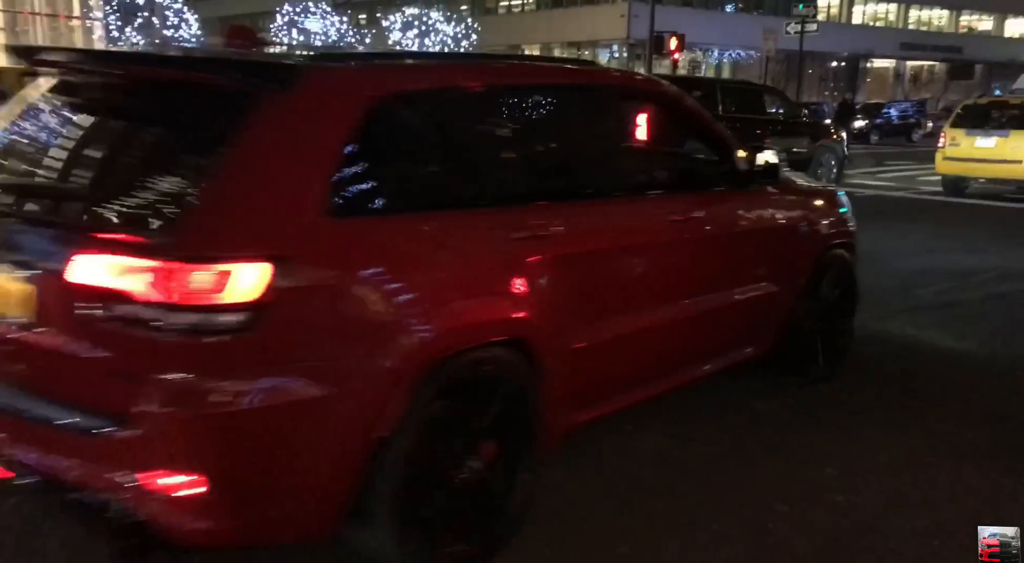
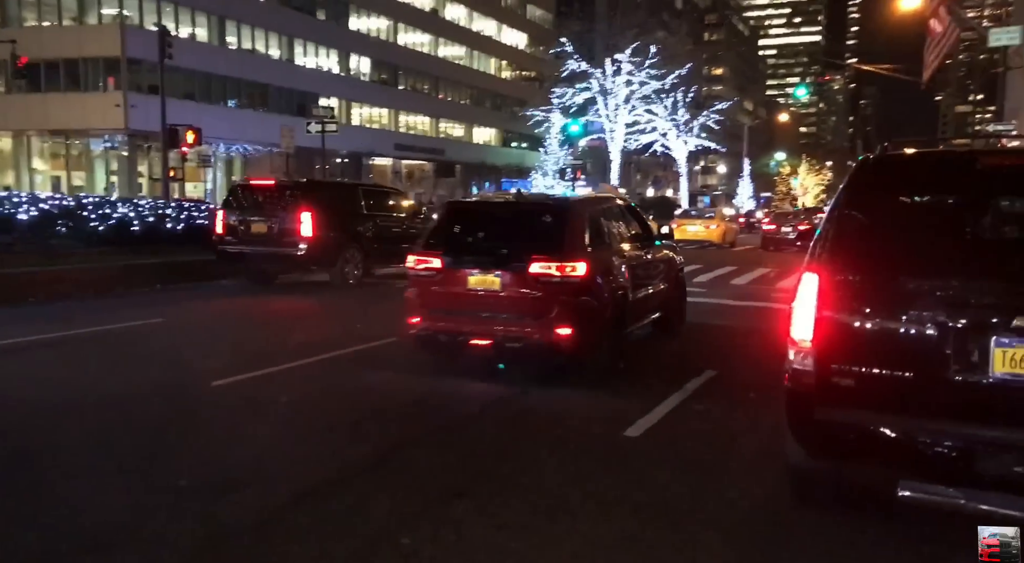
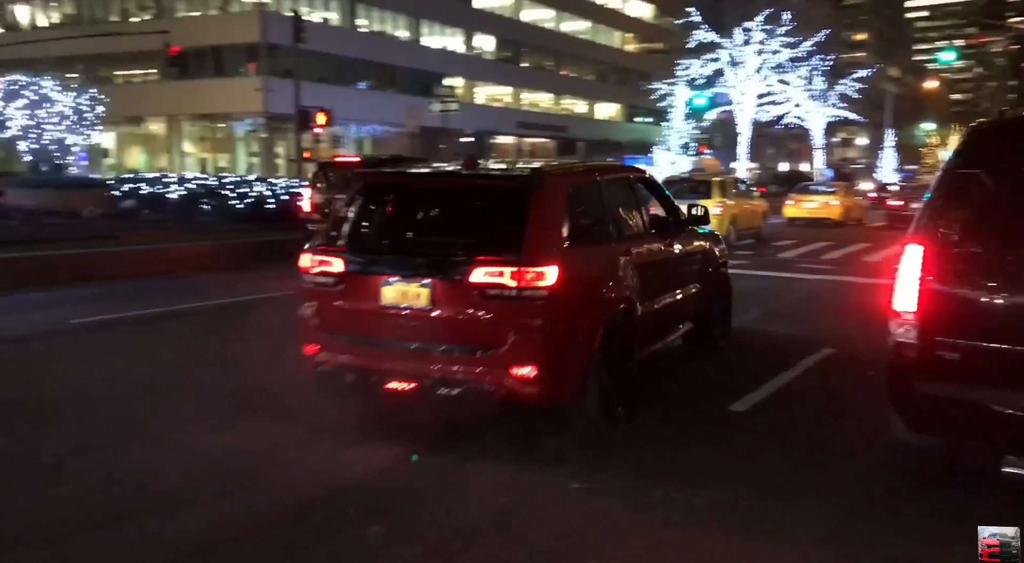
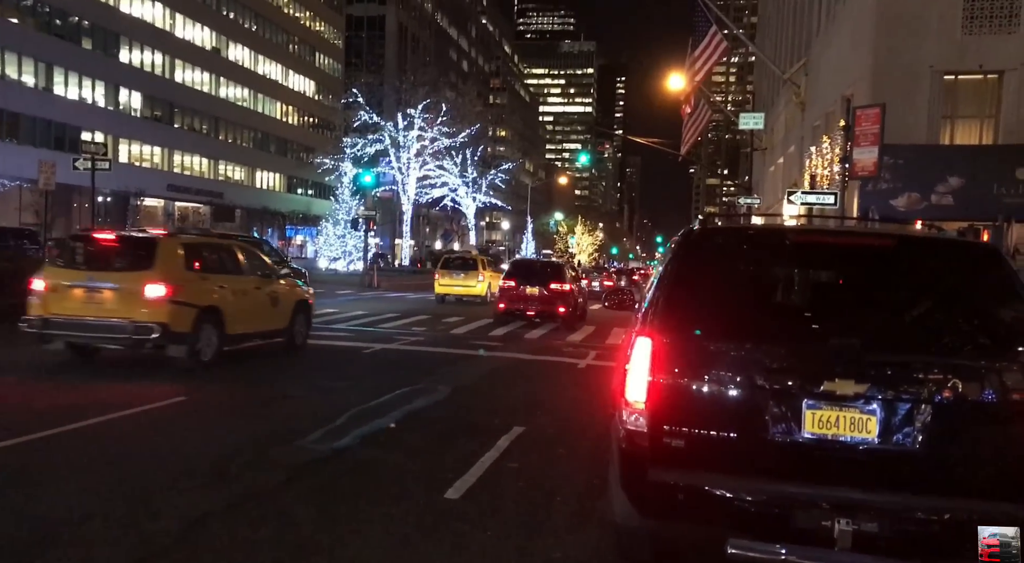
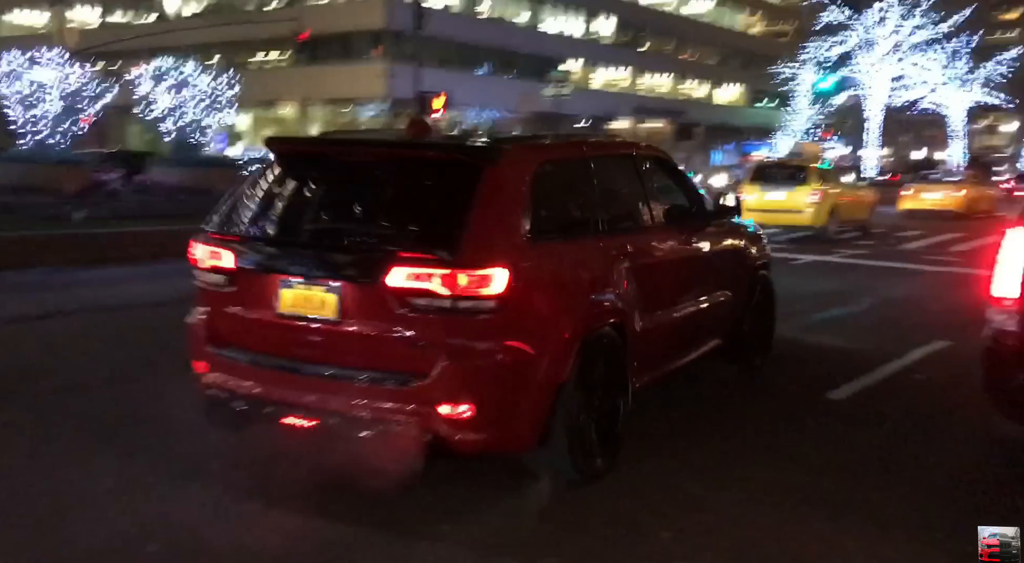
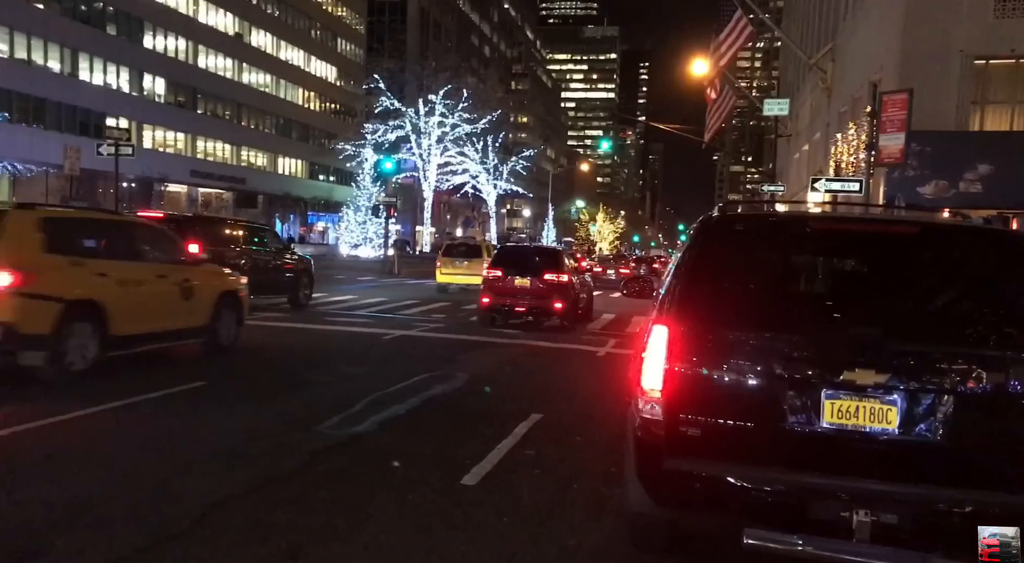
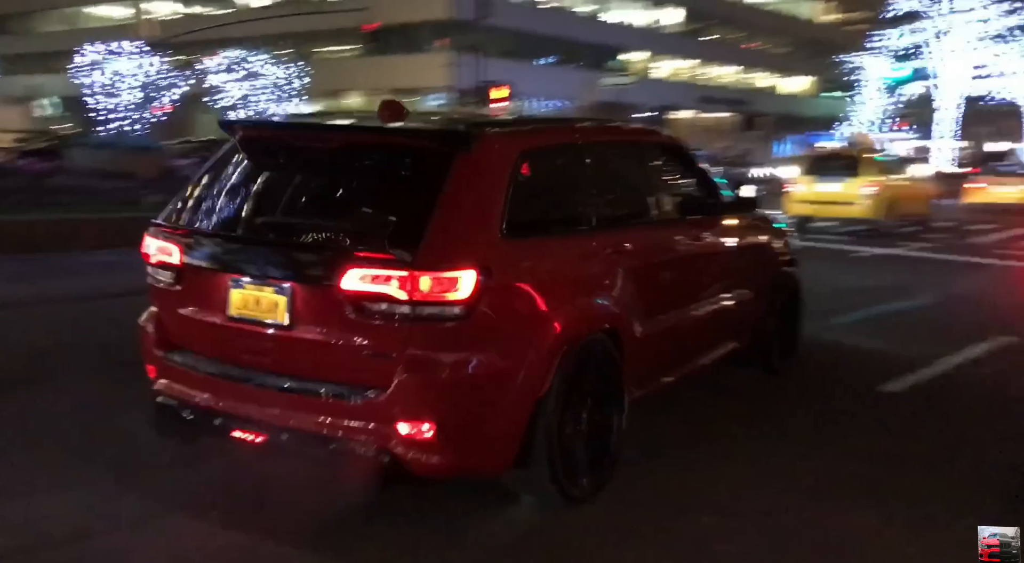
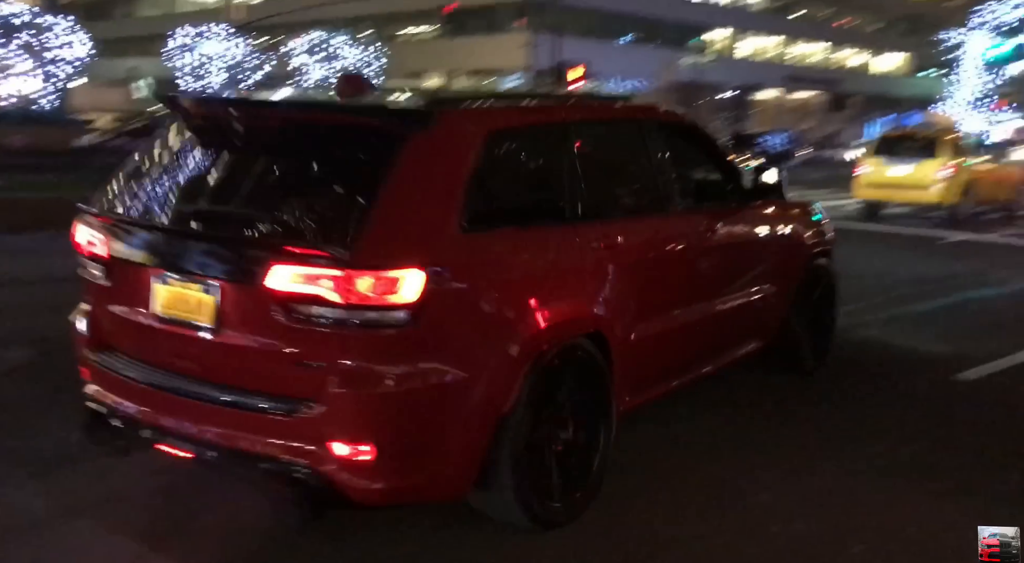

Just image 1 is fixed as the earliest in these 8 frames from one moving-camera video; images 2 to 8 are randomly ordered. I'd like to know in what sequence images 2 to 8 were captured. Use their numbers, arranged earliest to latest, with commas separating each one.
8, 7, 5, 3, 2, 6, 4
